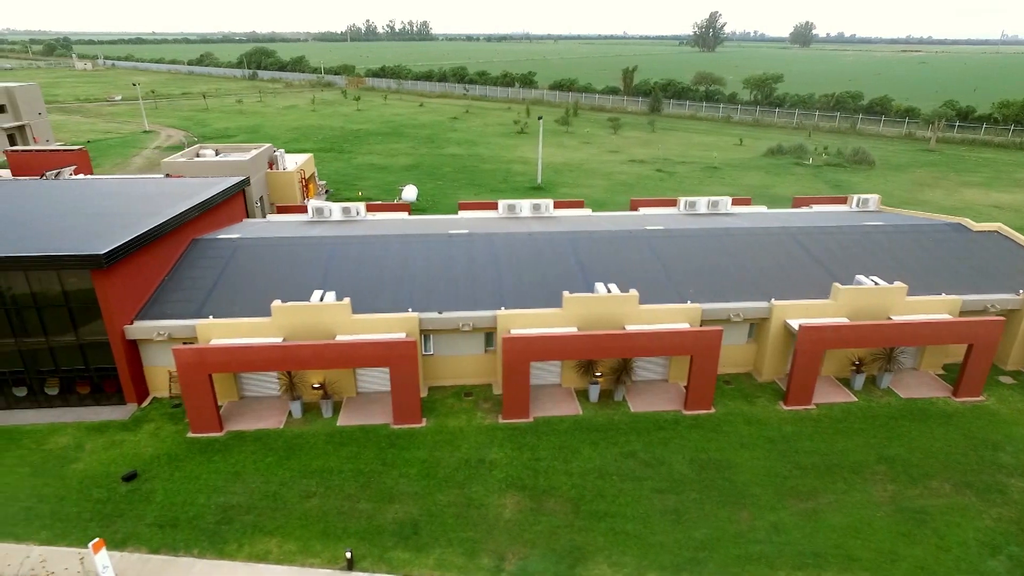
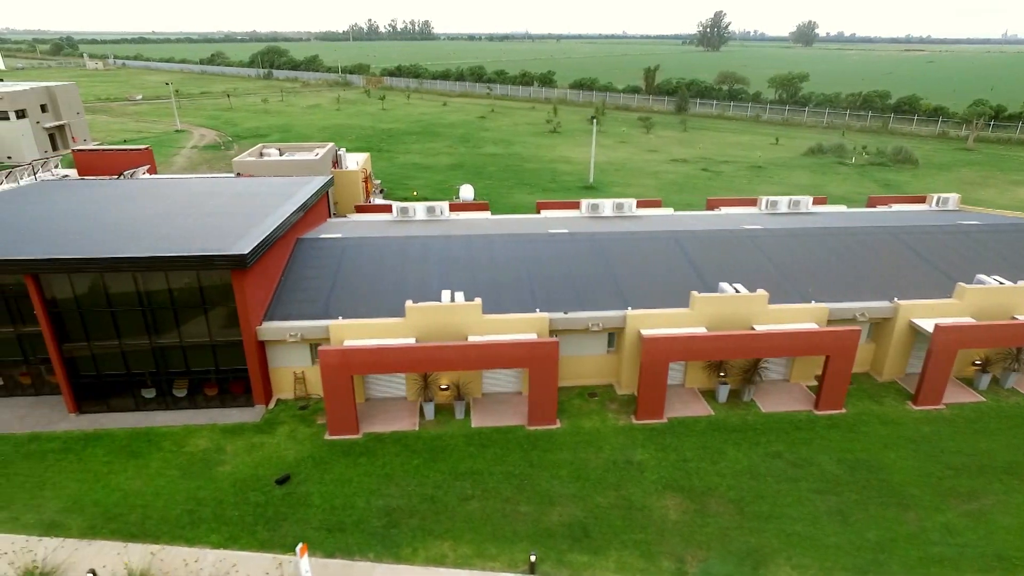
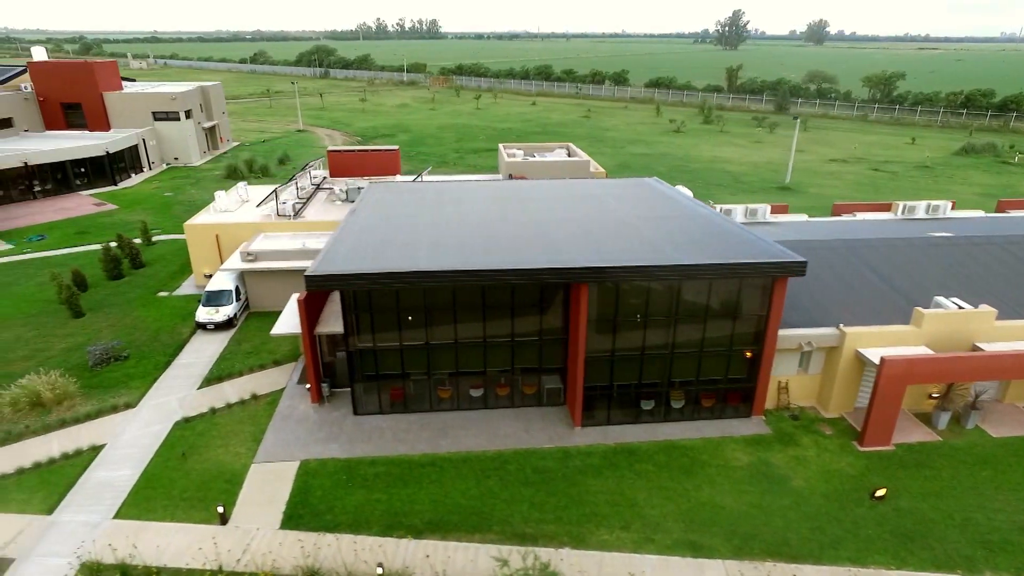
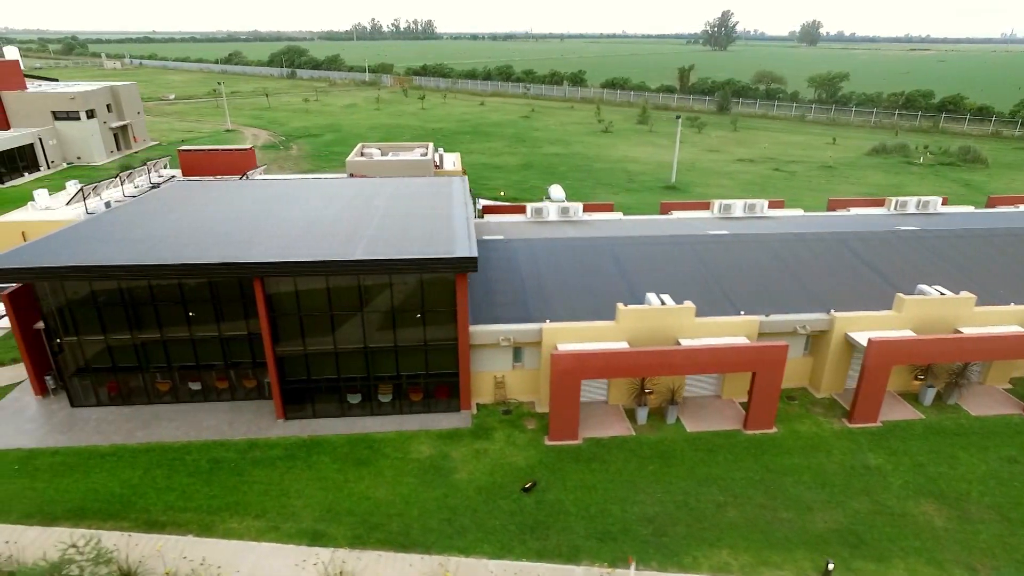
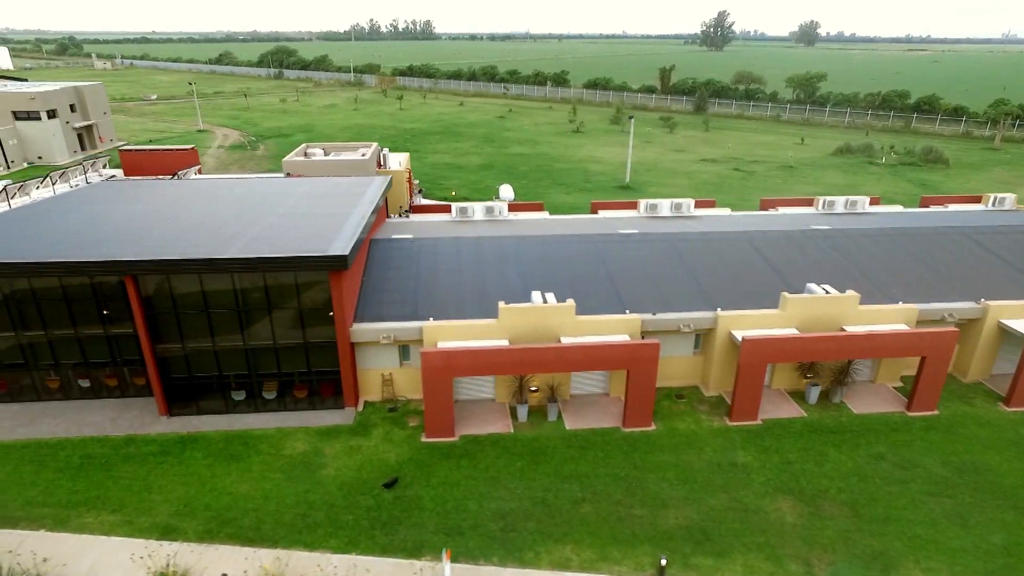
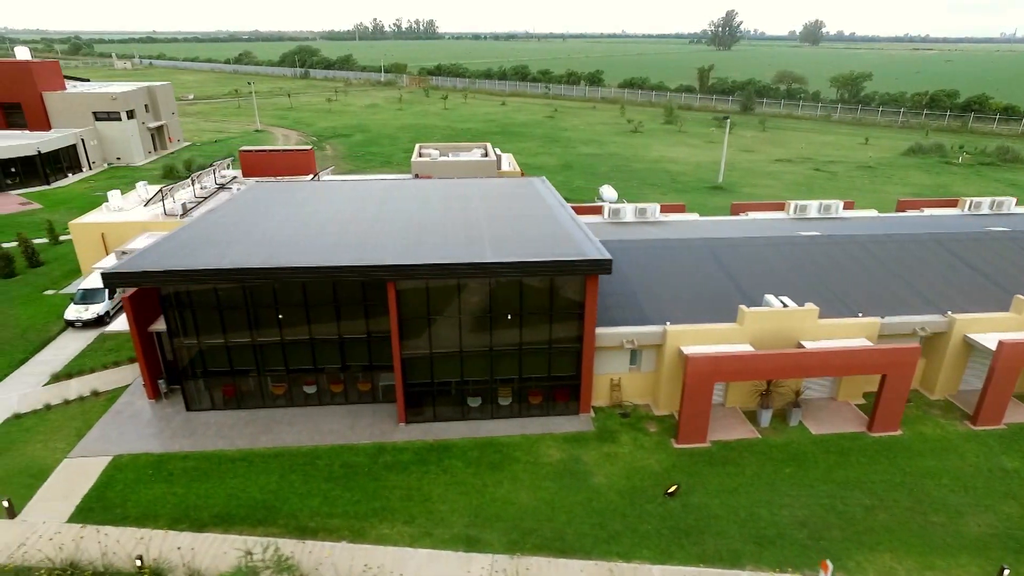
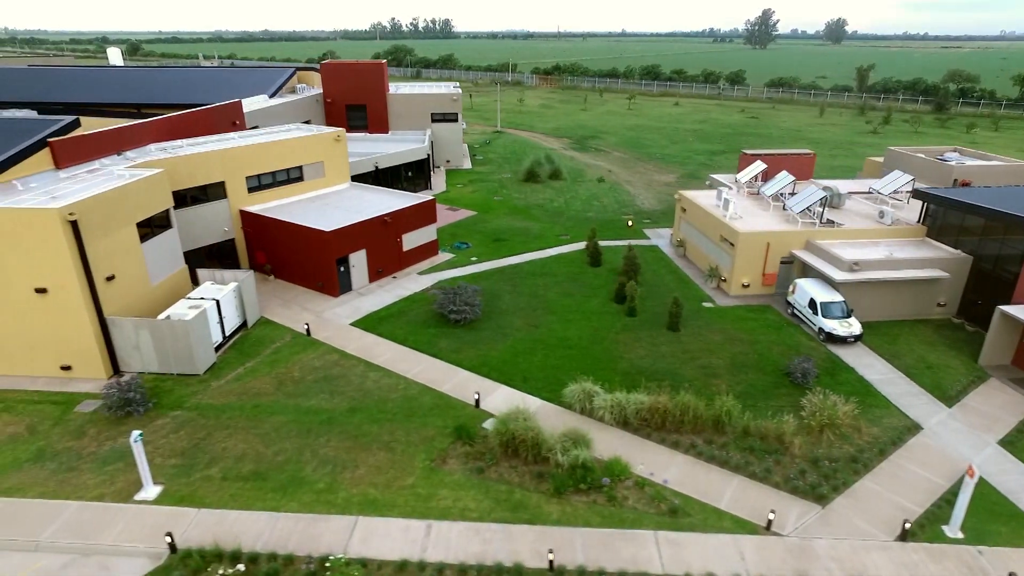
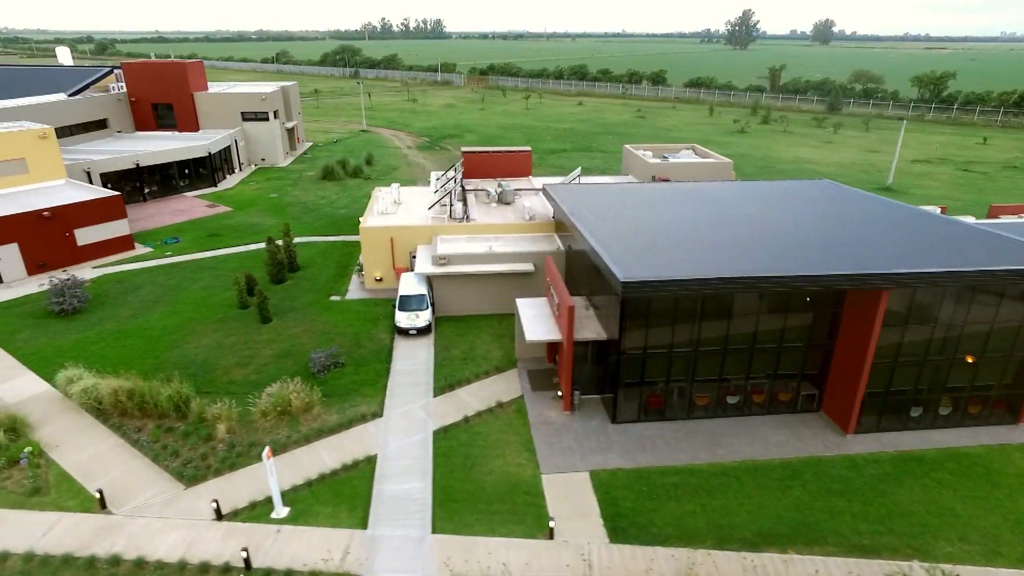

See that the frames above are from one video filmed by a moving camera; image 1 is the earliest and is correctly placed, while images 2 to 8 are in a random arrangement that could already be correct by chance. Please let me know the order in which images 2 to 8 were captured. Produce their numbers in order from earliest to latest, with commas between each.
2, 5, 4, 6, 3, 8, 7
